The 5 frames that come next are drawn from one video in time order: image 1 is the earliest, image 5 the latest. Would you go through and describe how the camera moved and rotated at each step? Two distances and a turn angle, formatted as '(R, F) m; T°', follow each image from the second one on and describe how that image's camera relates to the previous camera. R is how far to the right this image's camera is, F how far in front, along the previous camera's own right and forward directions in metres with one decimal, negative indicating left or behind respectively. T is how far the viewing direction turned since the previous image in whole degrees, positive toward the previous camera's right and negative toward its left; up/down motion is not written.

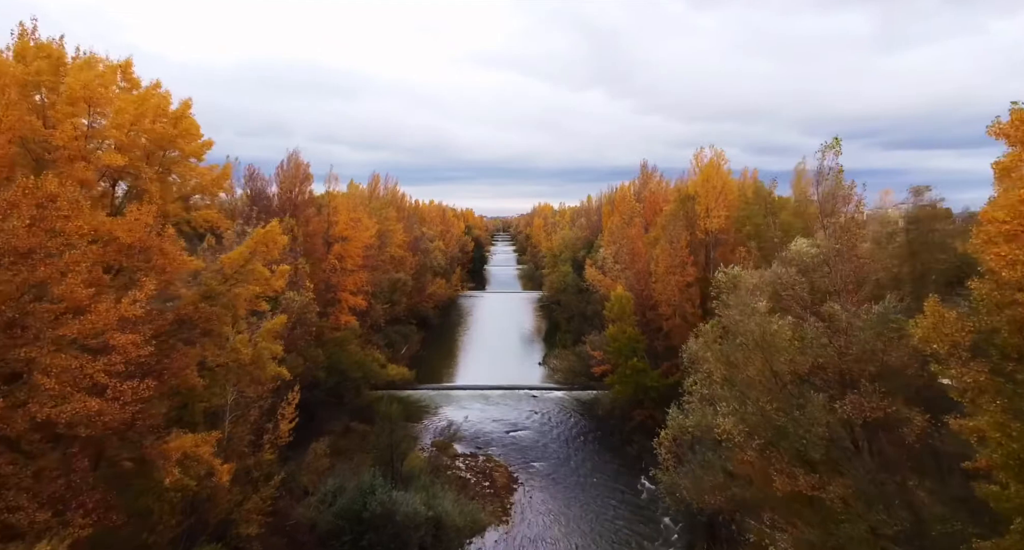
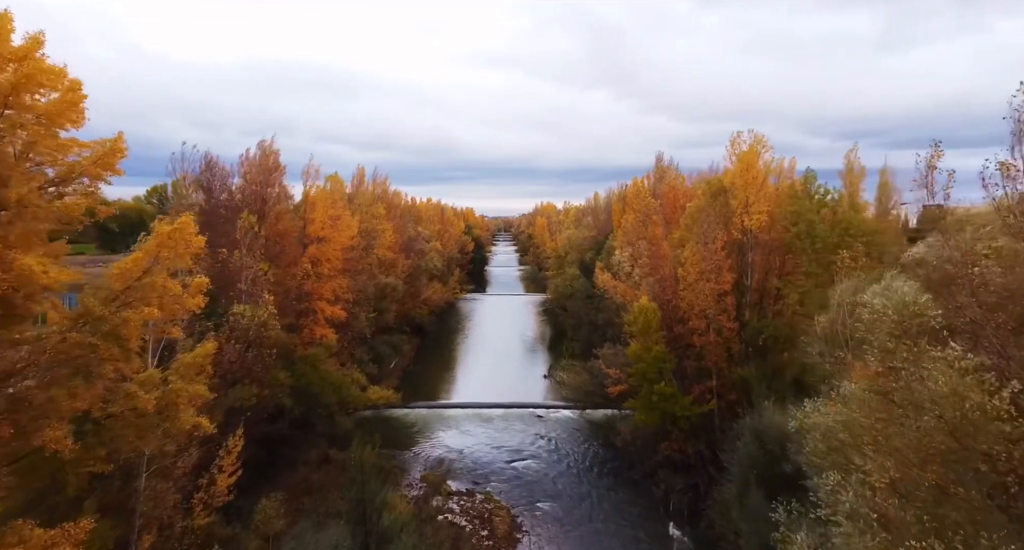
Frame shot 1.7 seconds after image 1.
(-0.1, +3.9) m; 0°
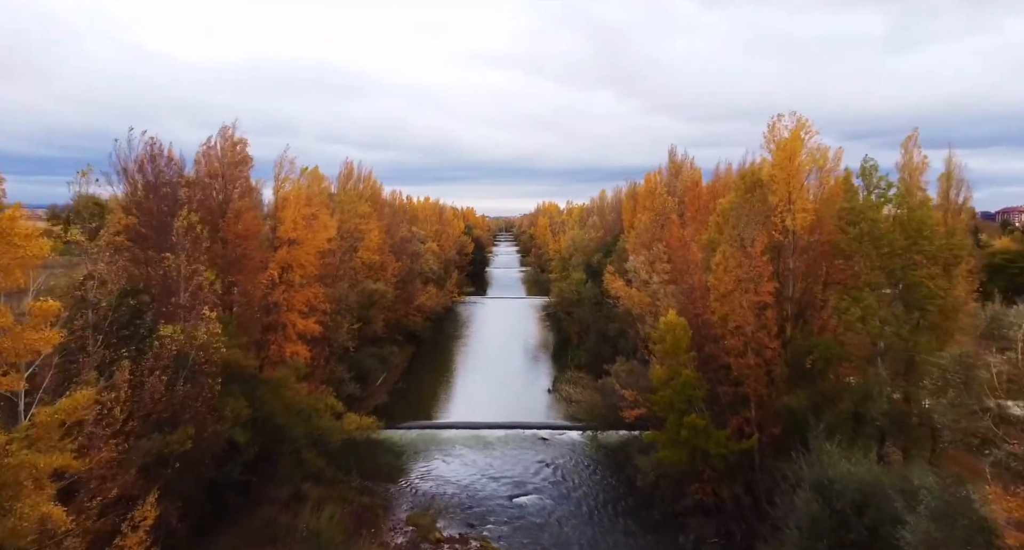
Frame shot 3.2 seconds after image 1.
(0.0, +3.3) m; 0°
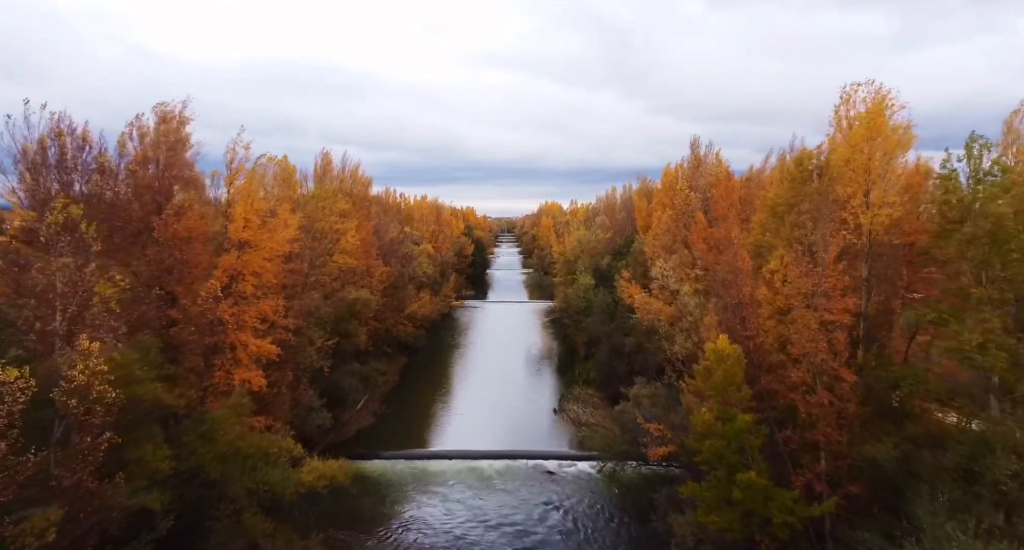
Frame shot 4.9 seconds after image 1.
(0.0, +3.9) m; 0°
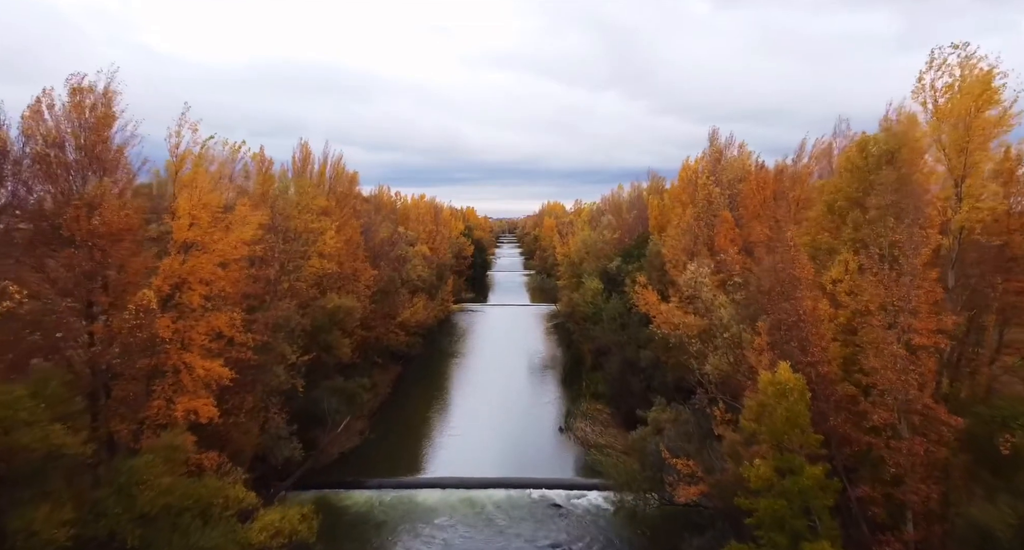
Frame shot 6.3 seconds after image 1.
(0.0, +2.9) m; 0°
